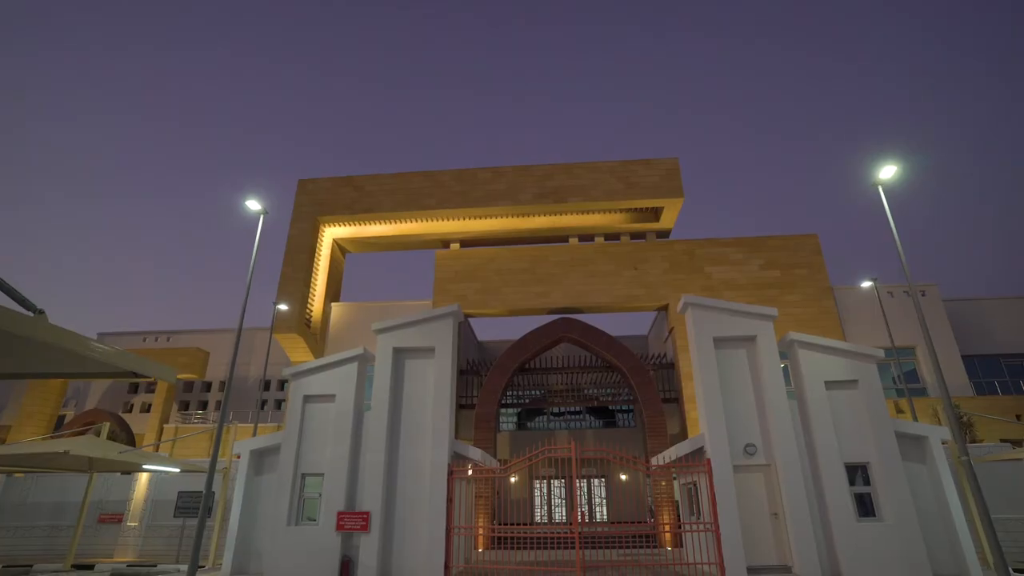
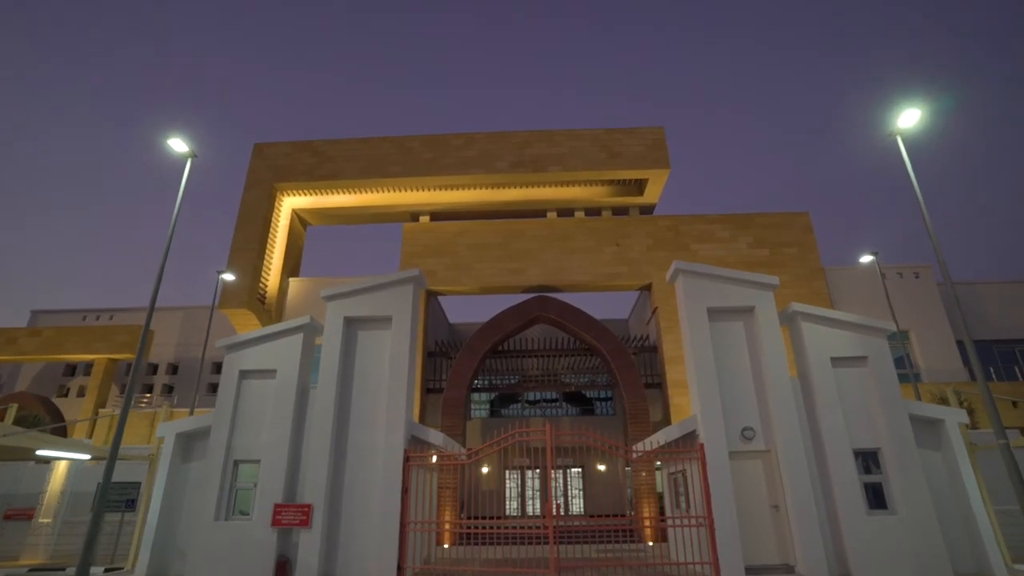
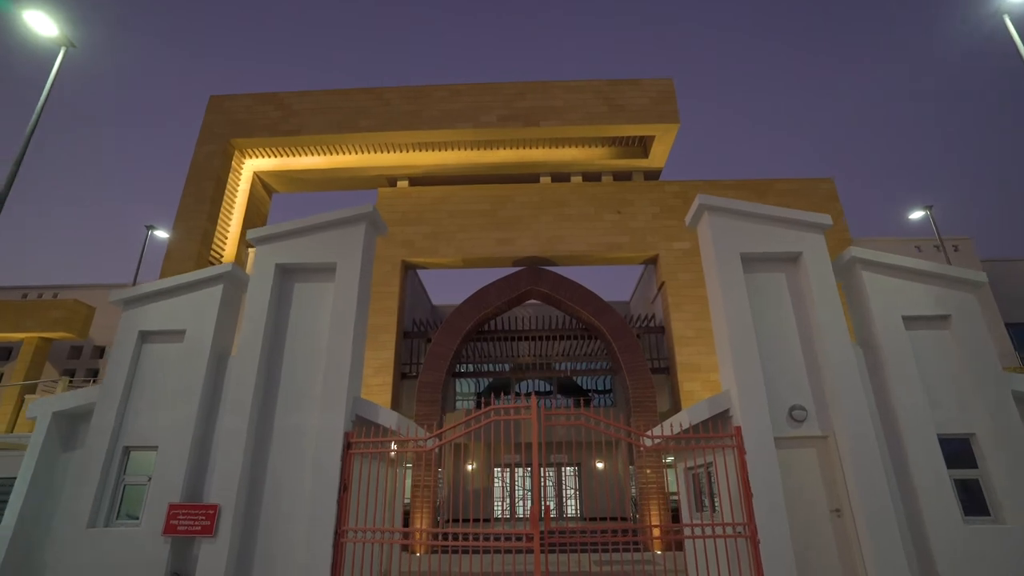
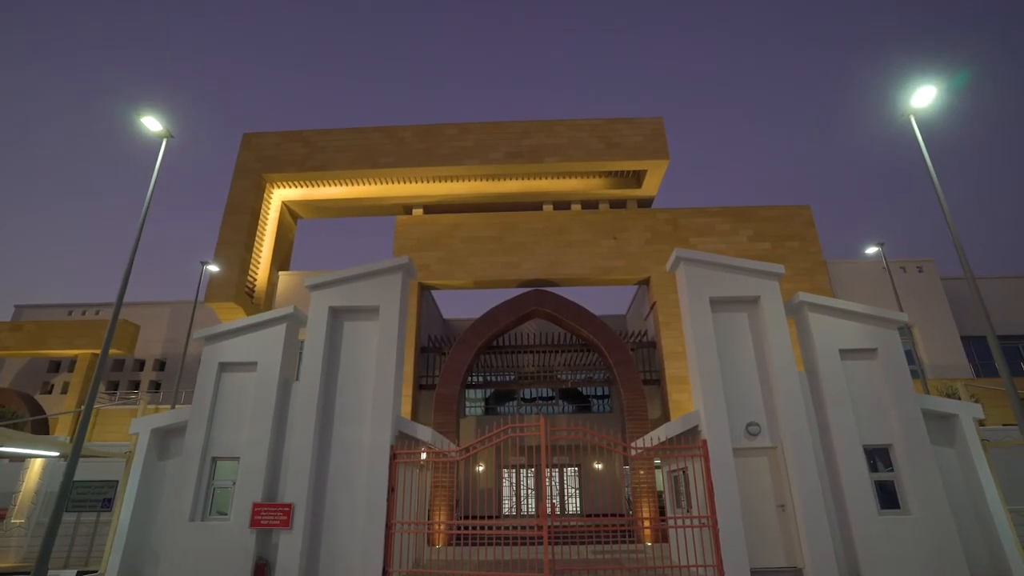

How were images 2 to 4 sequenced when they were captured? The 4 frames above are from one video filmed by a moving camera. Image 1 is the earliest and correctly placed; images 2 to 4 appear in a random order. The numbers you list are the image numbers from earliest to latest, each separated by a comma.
2, 4, 3
